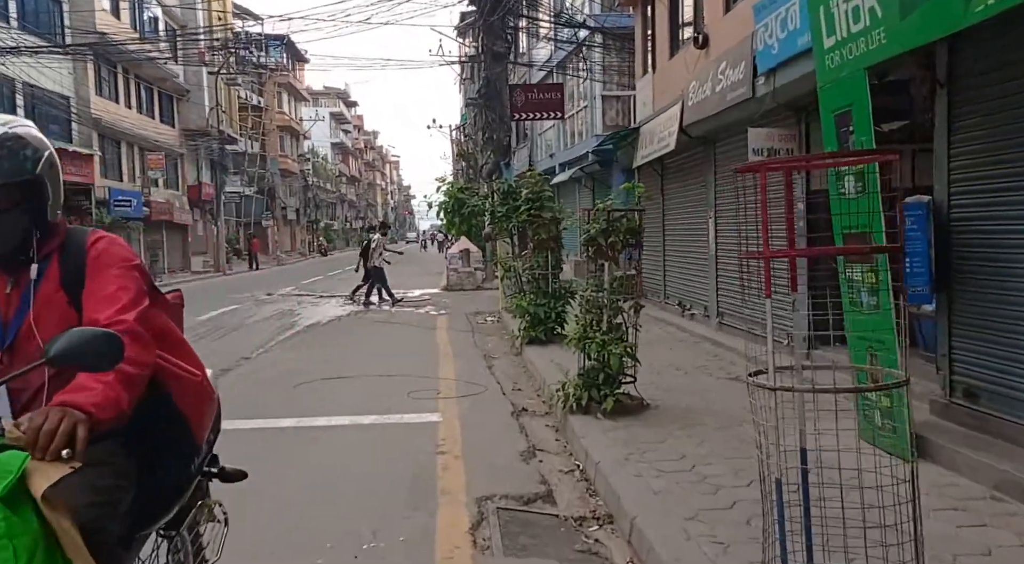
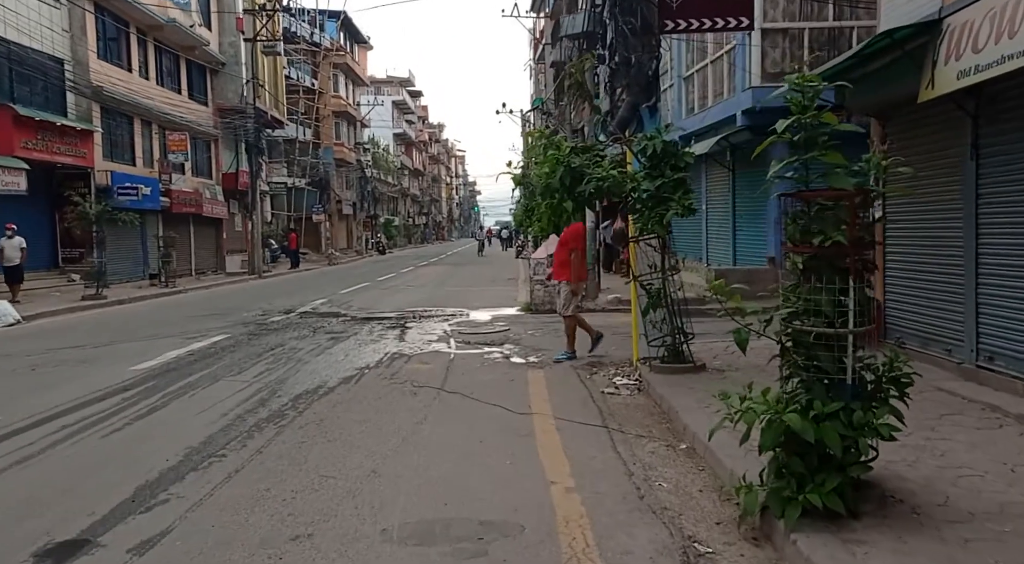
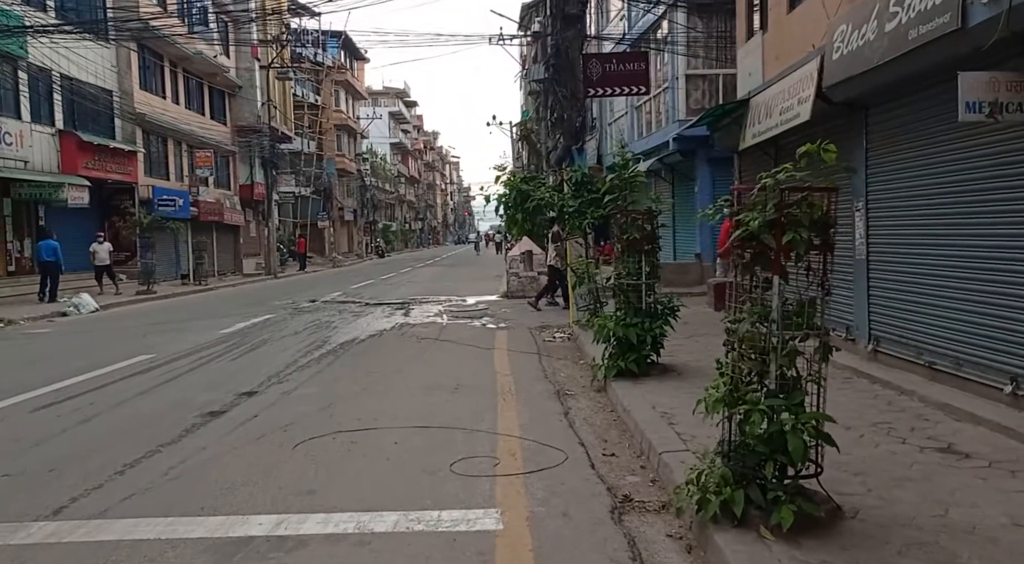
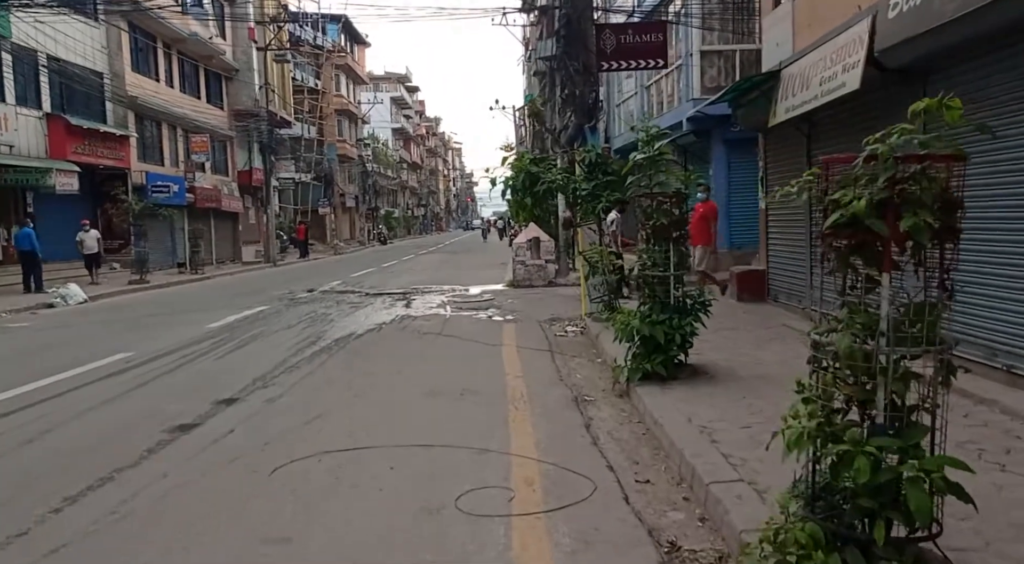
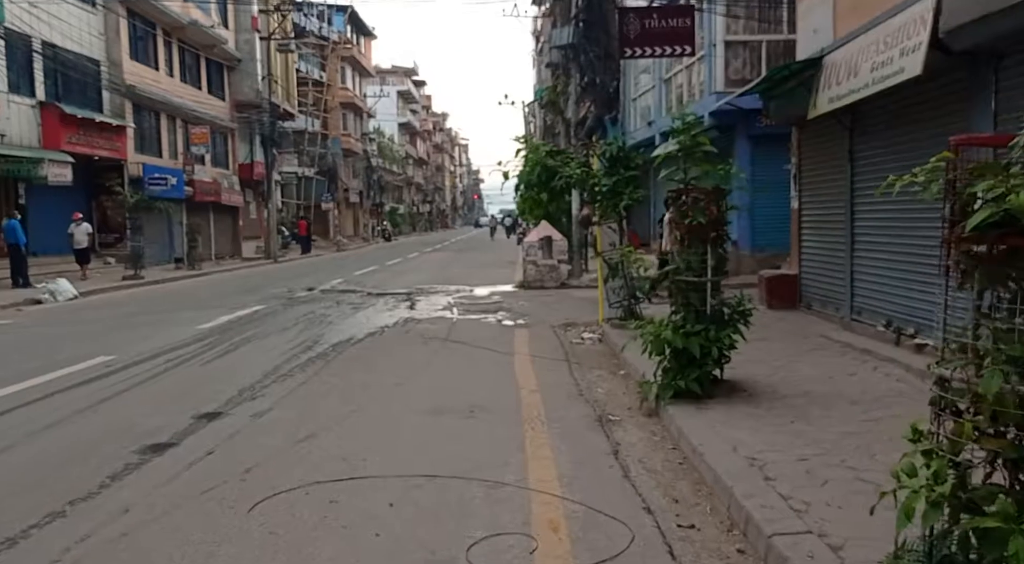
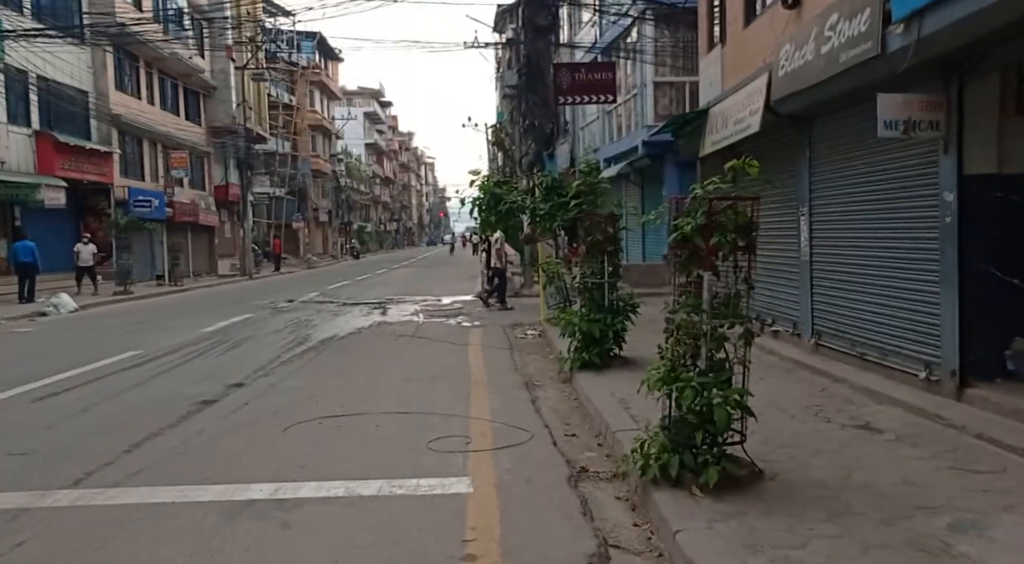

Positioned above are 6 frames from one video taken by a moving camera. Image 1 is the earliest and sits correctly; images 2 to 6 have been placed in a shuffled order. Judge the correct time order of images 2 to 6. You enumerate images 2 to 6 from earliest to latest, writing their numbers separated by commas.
6, 3, 4, 5, 2
